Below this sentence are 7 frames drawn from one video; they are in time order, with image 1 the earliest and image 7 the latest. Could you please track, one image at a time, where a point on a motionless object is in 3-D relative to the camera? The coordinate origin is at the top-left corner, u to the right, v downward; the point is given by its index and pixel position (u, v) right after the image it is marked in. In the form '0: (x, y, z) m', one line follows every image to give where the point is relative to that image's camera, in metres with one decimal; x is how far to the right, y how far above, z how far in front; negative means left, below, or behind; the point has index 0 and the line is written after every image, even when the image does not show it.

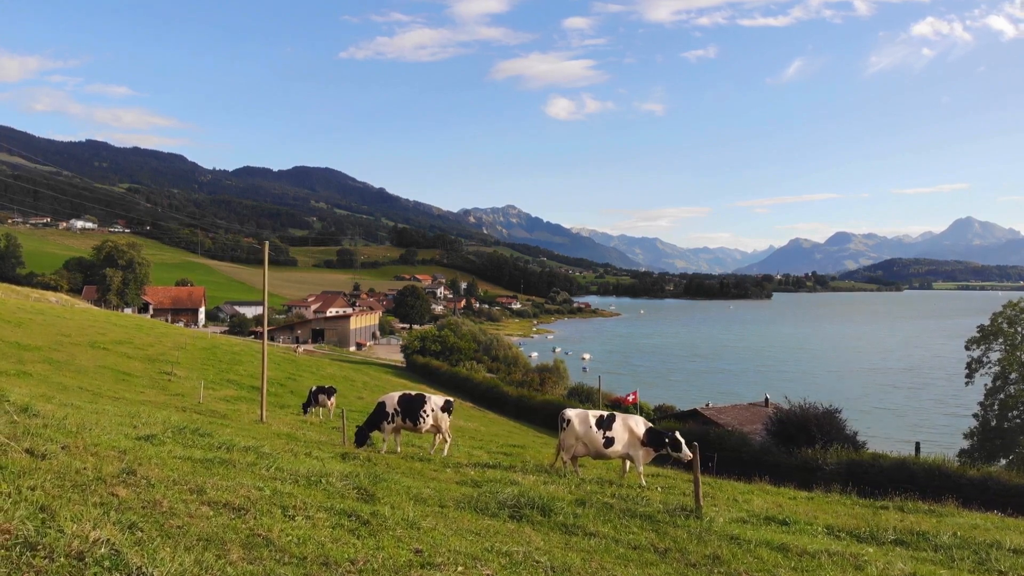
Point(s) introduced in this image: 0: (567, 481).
0: (+1.4, -3.4, +10.3) m
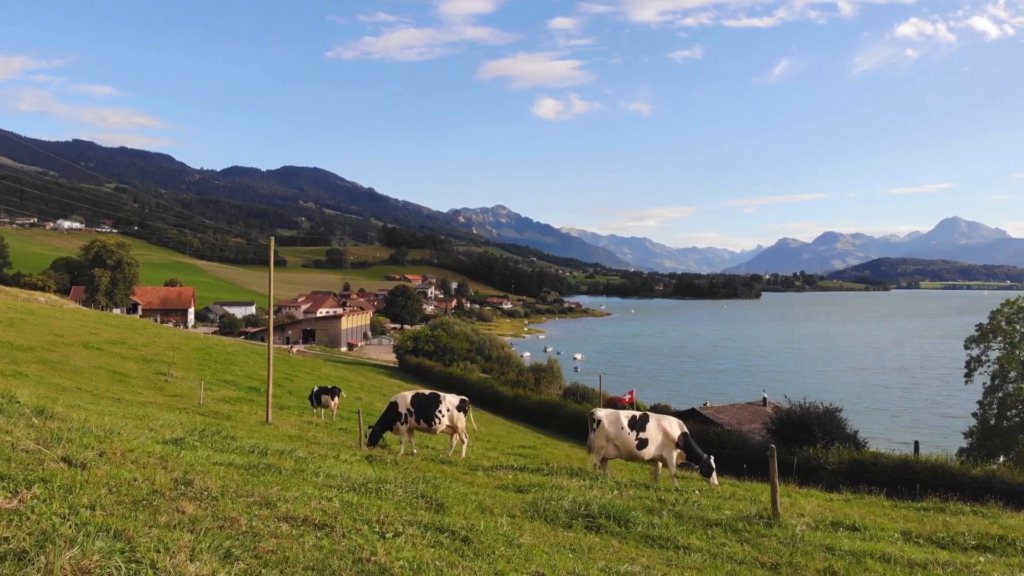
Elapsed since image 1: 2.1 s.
0: (+1.9, -3.3, +9.9) m
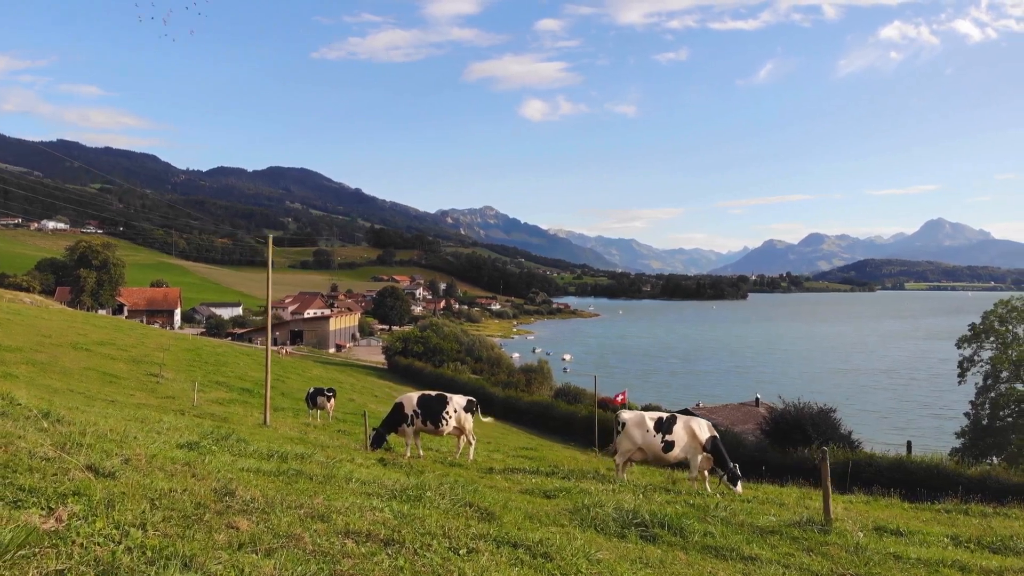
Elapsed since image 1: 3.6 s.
0: (+2.2, -3.2, +9.6) m
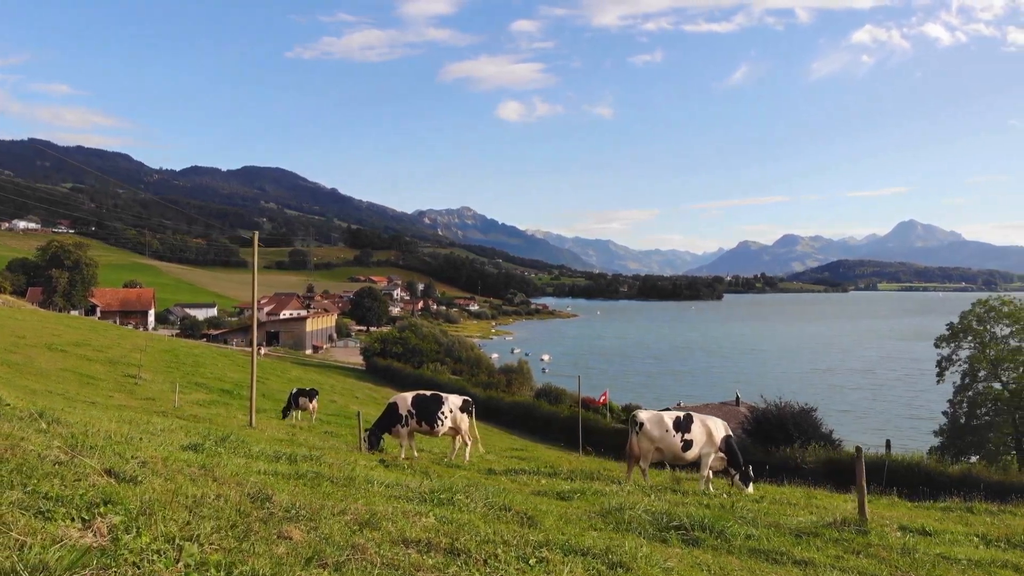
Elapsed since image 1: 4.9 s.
0: (+2.3, -3.2, +9.4) m
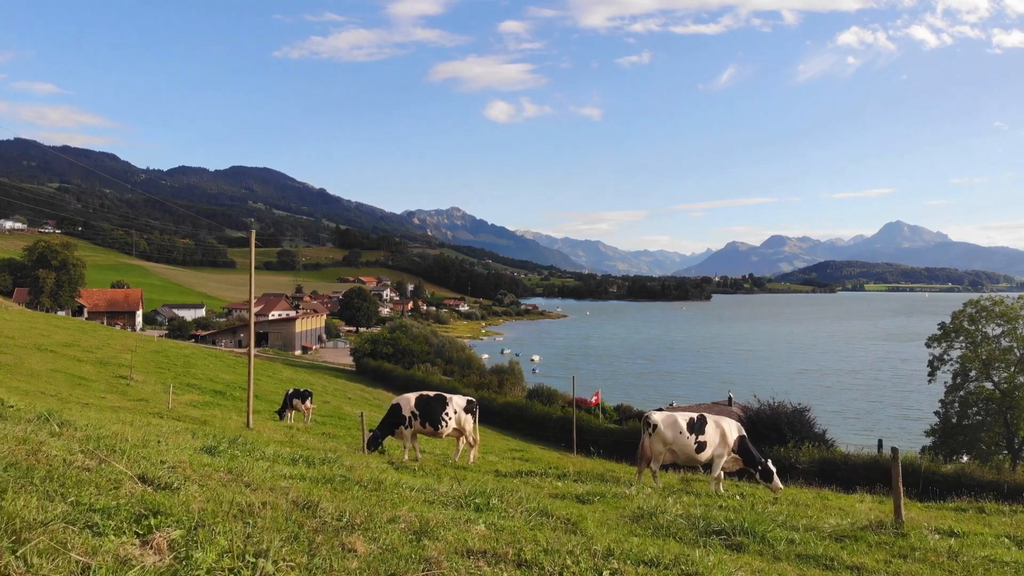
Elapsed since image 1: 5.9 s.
0: (+2.5, -3.1, +9.3) m
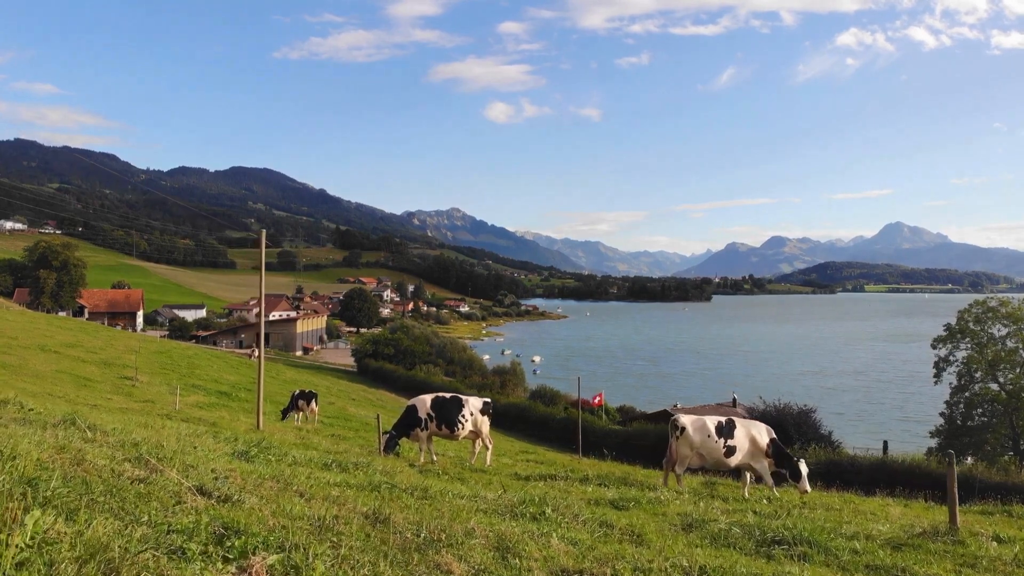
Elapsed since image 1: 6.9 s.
0: (+2.9, -3.1, +9.1) m
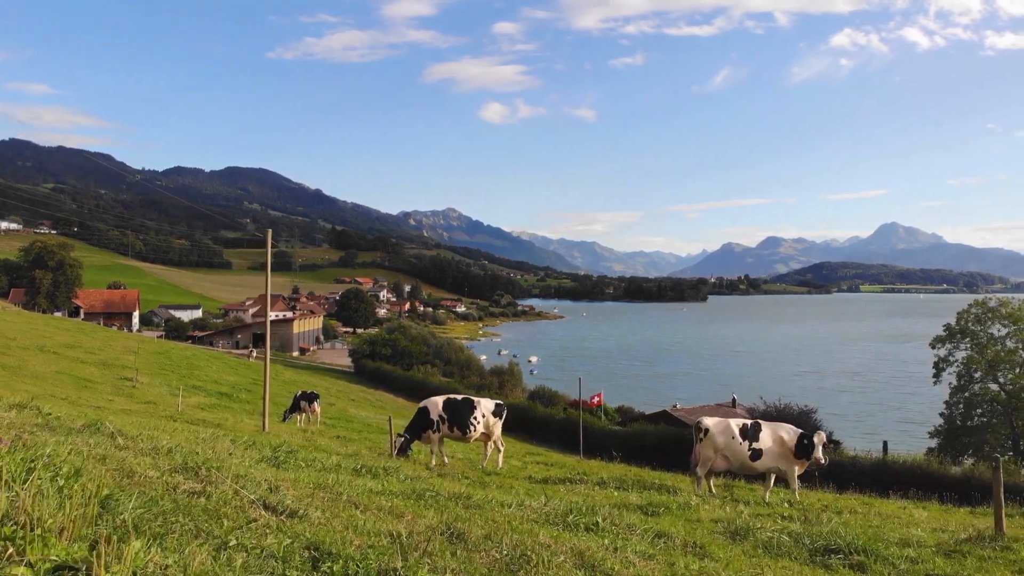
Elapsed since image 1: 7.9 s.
0: (+3.2, -3.2, +9.0) m
